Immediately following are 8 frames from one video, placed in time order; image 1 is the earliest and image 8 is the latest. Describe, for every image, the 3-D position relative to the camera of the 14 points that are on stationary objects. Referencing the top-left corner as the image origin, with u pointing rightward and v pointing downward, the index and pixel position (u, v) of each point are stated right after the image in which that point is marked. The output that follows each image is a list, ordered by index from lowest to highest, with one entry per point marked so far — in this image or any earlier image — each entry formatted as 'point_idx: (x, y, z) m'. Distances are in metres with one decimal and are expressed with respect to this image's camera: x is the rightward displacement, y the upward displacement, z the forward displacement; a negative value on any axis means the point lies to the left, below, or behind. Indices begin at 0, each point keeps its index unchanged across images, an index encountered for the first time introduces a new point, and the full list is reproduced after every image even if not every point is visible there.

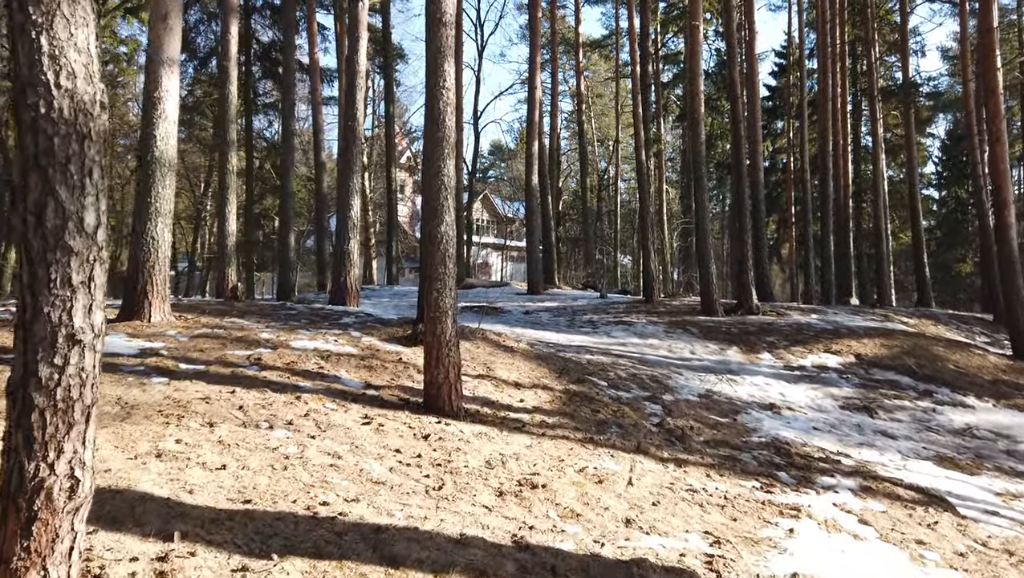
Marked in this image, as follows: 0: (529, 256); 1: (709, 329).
0: (+0.4, +0.8, +18.2) m
1: (+3.1, -0.6, +11.9) m
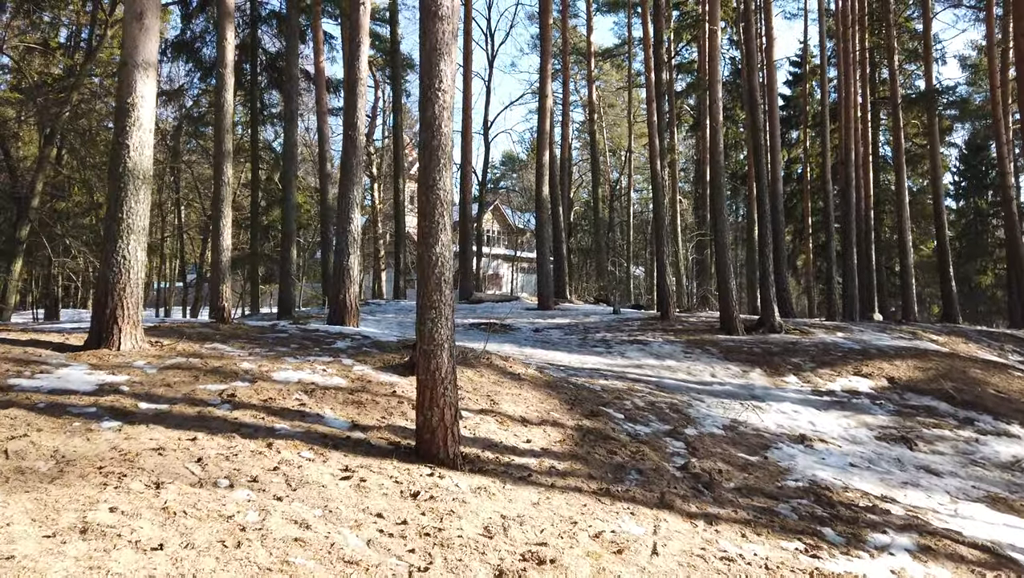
0: (+0.7, +0.5, +17.6) m
1: (+3.3, -0.9, +11.2) m
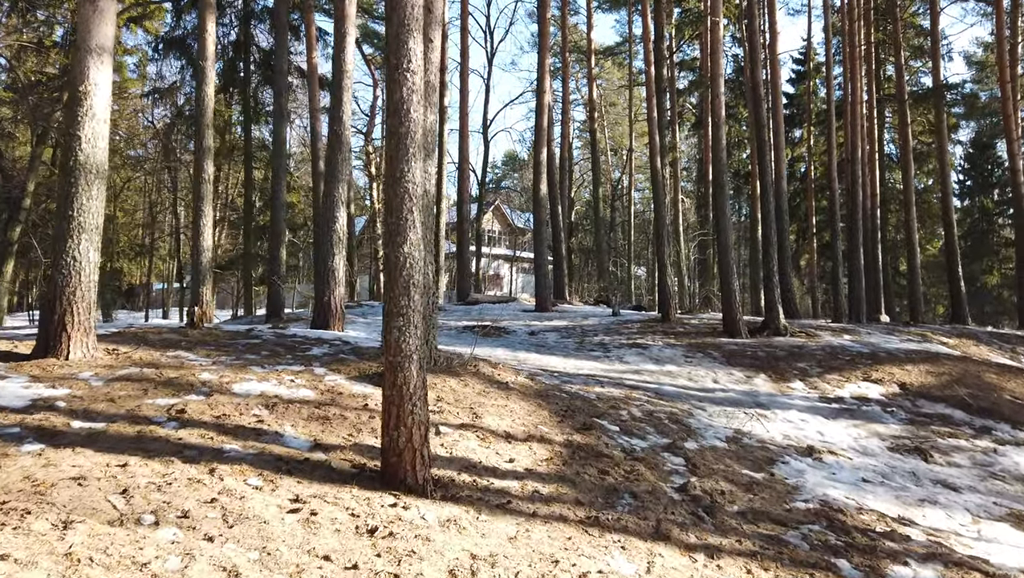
0: (+0.6, +0.5, +17.1) m
1: (+3.2, -0.9, +10.7) m
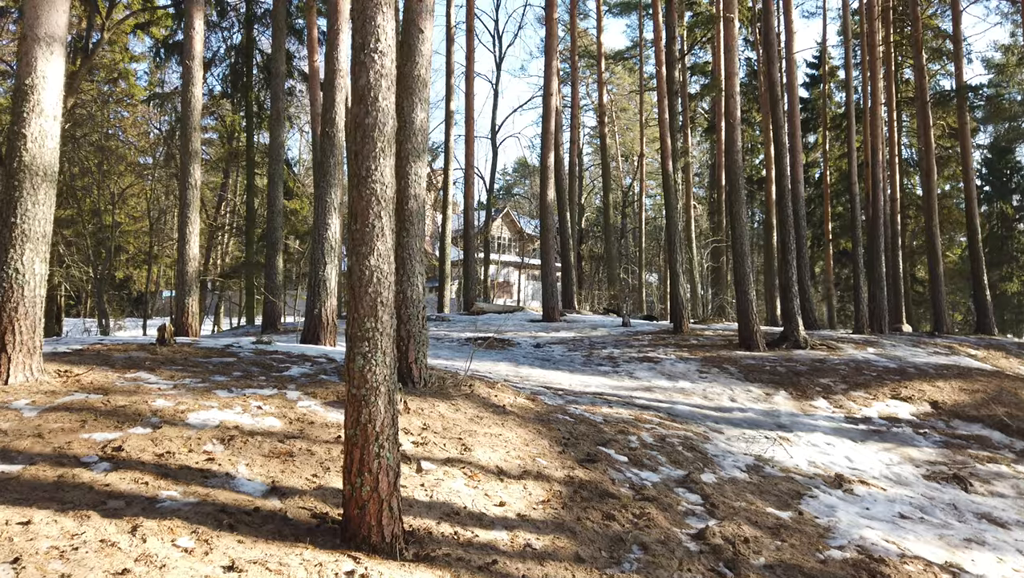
0: (+0.7, +0.3, +16.5) m
1: (+3.2, -1.1, +10.1) m
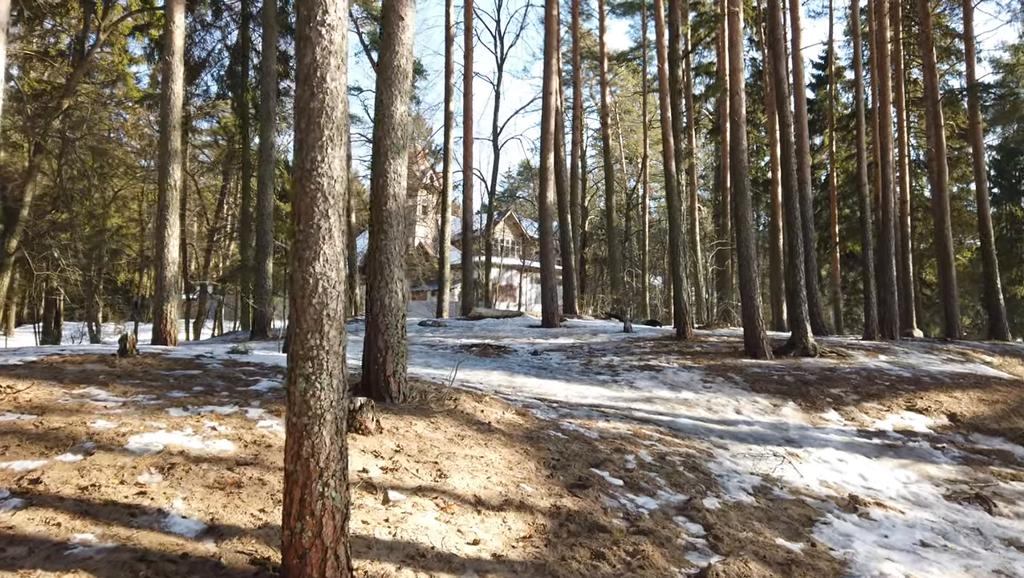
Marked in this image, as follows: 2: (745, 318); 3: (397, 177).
0: (+0.7, +0.2, +16.0) m
1: (+3.1, -1.1, +9.6) m
2: (+3.6, -0.4, +11.4) m
3: (-0.9, +0.9, +5.7) m
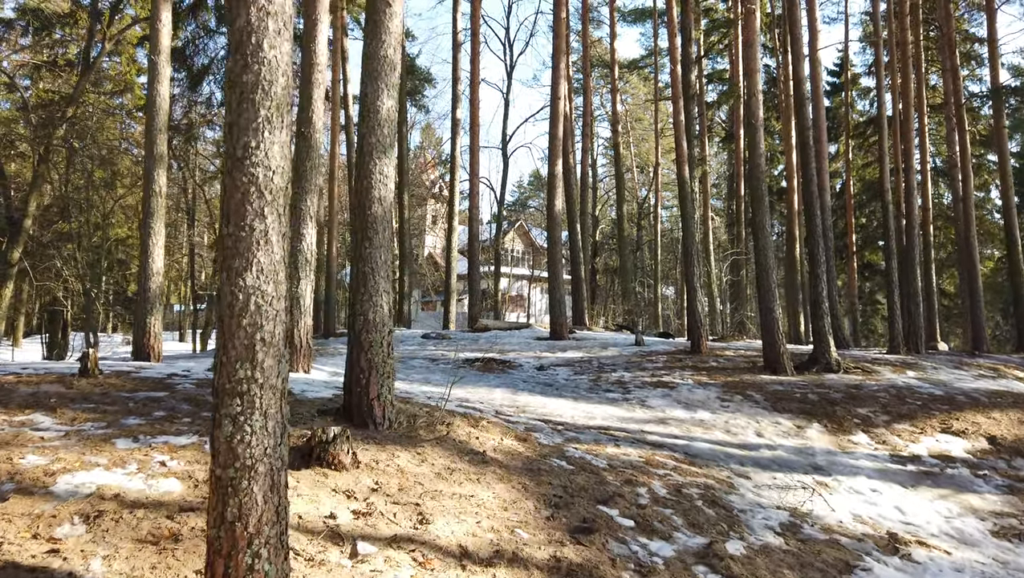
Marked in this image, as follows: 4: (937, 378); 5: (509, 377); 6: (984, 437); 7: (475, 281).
0: (+0.8, -0.1, +15.5) m
1: (+3.2, -1.3, +9.0) m
2: (+3.6, -0.6, +10.8) m
3: (-0.9, +0.8, +5.2) m
4: (+6.0, -1.3, +10.5) m
5: (0.0, -1.2, +10.0) m
6: (+5.0, -1.6, +7.9) m
7: (-1.0, +0.2, +20.0) m
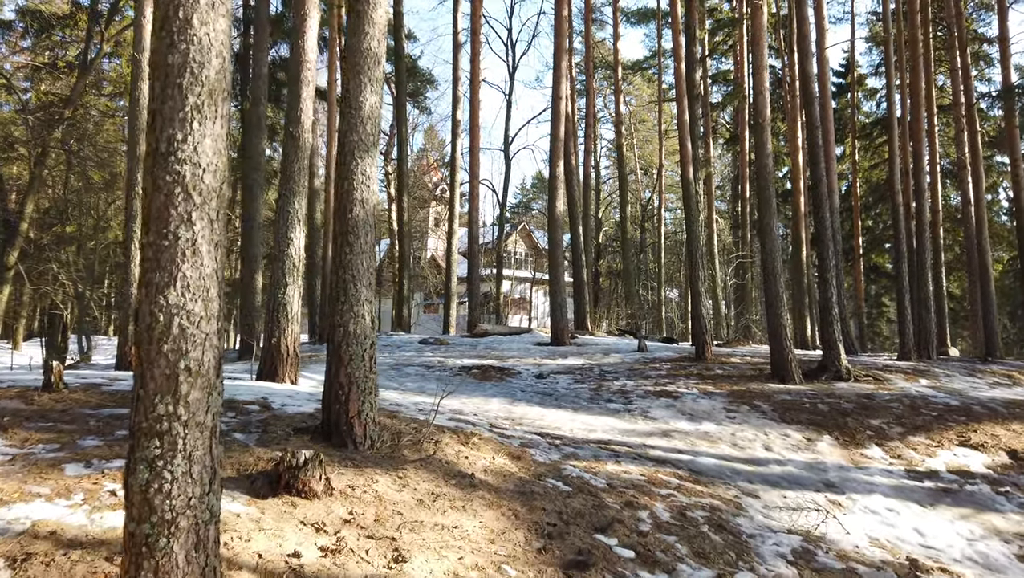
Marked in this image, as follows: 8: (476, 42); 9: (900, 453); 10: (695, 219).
0: (+0.8, -0.1, +15.1) m
1: (+3.2, -1.4, +8.6) m
2: (+3.6, -0.7, +10.4) m
3: (-0.9, +0.7, +4.8) m
4: (+6.0, -1.3, +10.1) m
5: (-0.1, -1.3, +9.7) m
6: (+5.0, -1.6, +7.6) m
7: (-1.0, +0.1, +19.6) m
8: (-1.0, +6.5, +19.6) m
9: (+3.9, -1.6, +7.4) m
10: (+3.2, +1.2, +13.2) m
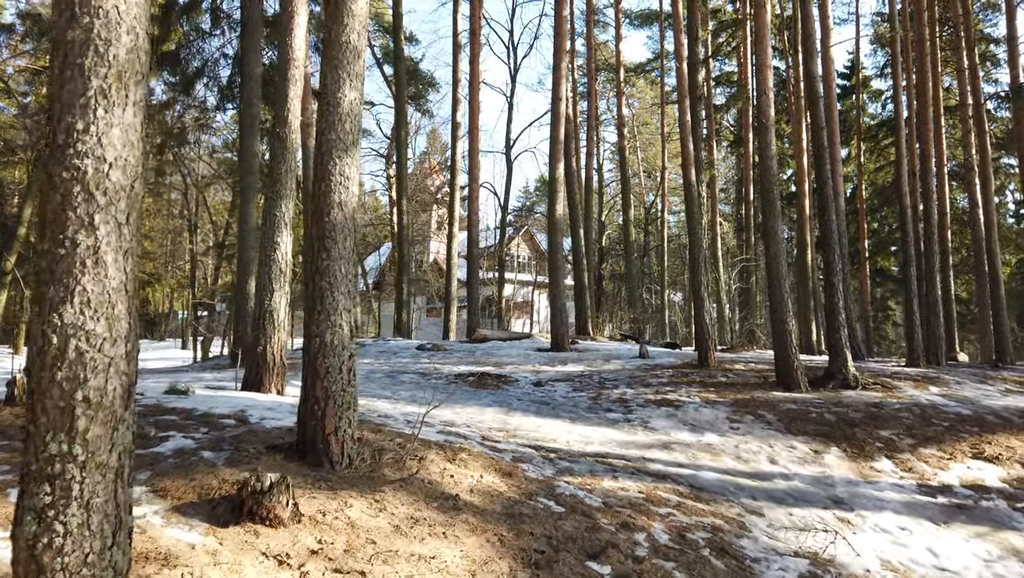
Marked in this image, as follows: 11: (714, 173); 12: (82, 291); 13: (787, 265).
0: (+0.8, -0.2, +14.8) m
1: (+3.1, -1.4, +8.3) m
2: (+3.6, -0.7, +10.1) m
3: (-1.0, +0.7, +4.5) m
4: (+5.9, -1.4, +9.8) m
5: (-0.1, -1.3, +9.4) m
6: (+4.9, -1.7, +7.2) m
7: (-1.0, 0.0, +19.3) m
8: (-1.0, +6.4, +19.4) m
9: (+3.8, -1.7, +7.1) m
10: (+3.2, +1.1, +12.9) m
11: (+5.1, +2.9, +18.8) m
12: (-0.9, 0.0, +1.6) m
13: (+3.8, +0.3, +10.3) m
